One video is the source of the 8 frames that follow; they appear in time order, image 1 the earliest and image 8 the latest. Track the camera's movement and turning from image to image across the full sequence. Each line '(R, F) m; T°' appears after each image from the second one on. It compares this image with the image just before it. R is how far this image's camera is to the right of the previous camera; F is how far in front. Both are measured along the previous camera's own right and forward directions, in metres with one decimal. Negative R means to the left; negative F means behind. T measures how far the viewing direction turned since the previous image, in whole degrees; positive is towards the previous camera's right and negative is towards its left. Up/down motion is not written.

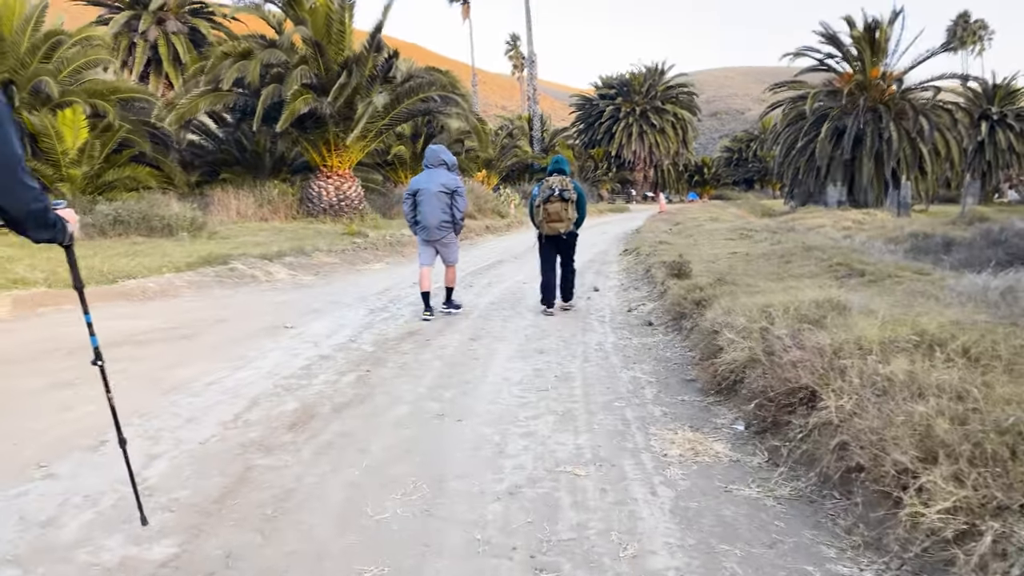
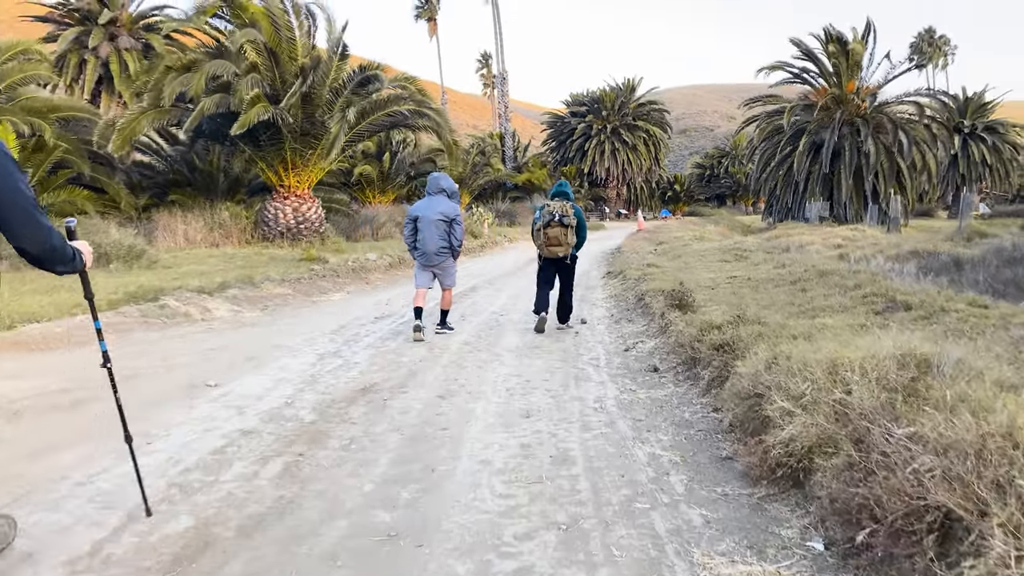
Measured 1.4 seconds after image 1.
(0.0, +1.2) m; +2°
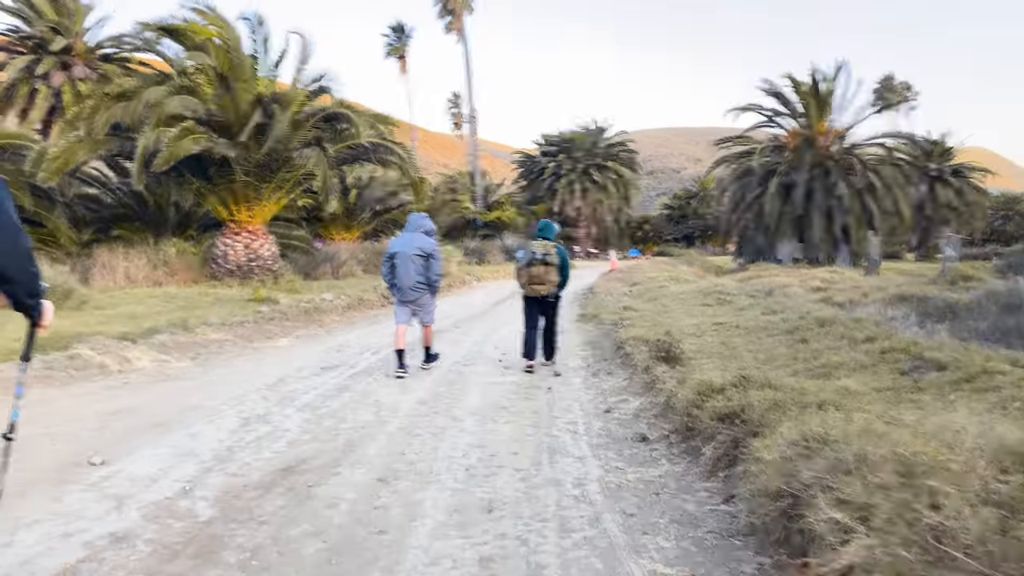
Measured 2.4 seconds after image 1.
(0.0, +0.9) m; +2°
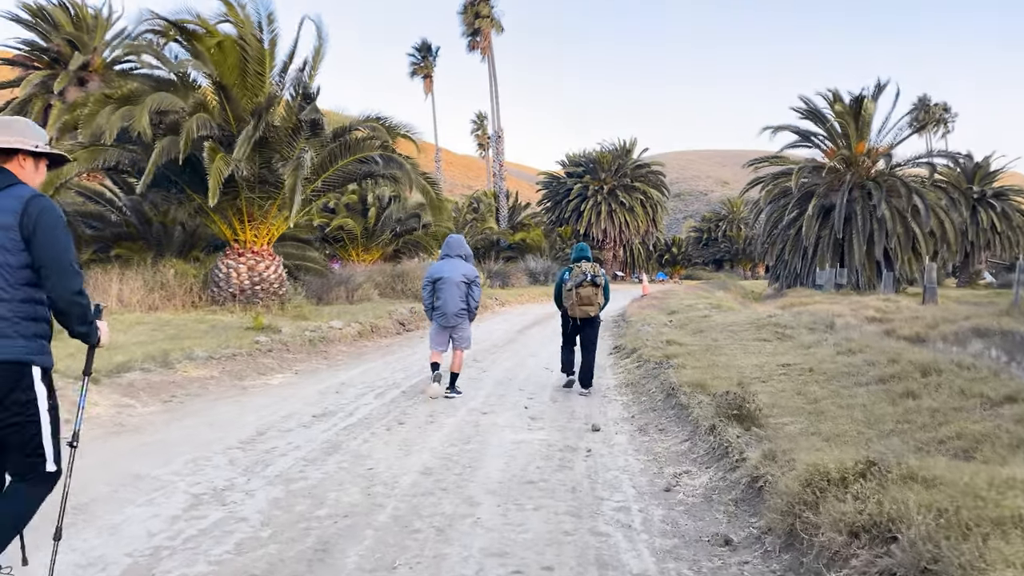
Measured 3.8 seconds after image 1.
(0.0, +1.3) m; -2°
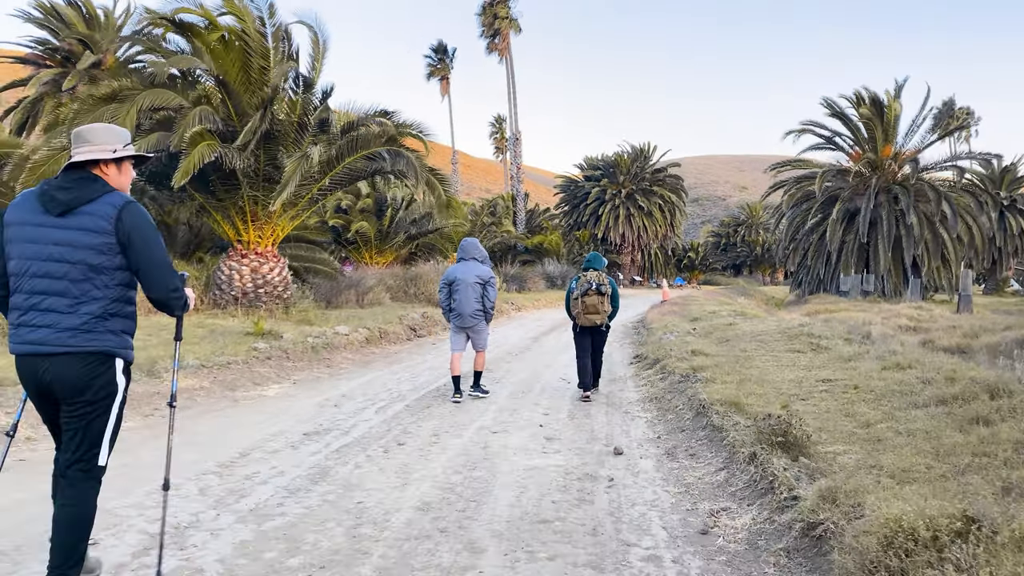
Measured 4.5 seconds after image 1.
(0.0, +0.7) m; -1°
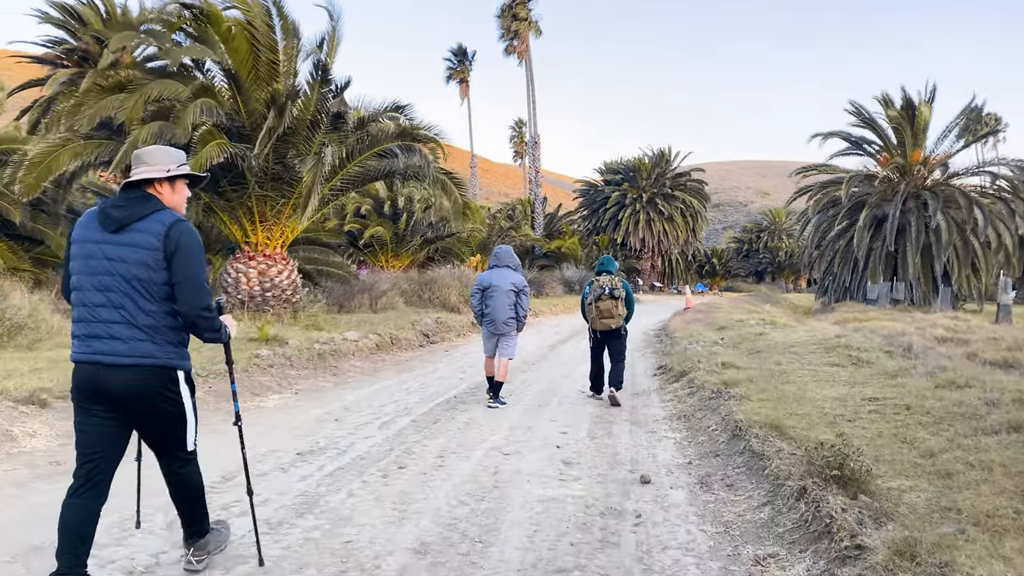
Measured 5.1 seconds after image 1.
(0.0, +0.6) m; -1°
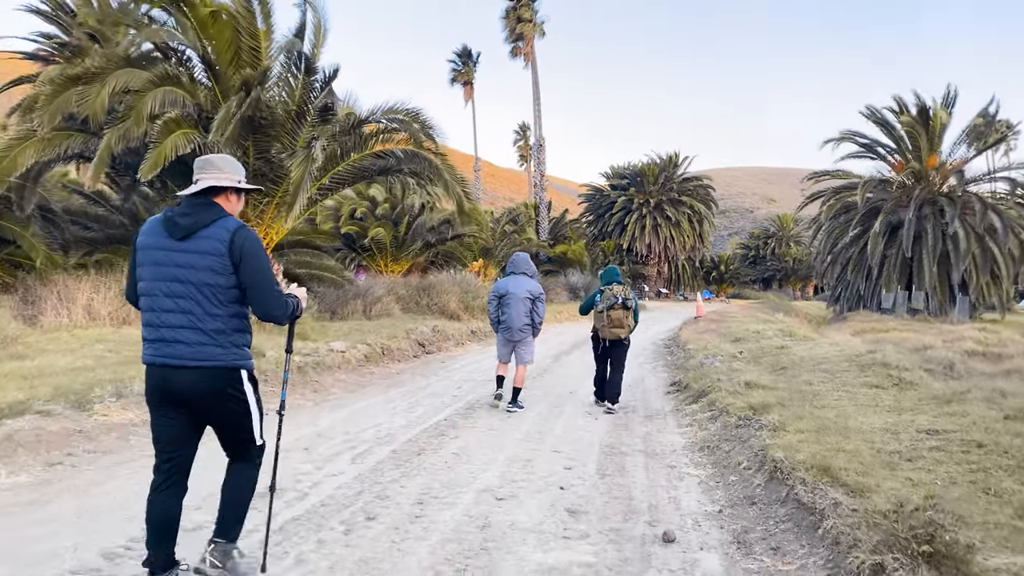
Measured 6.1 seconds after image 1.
(+0.1, +0.9) m; 0°
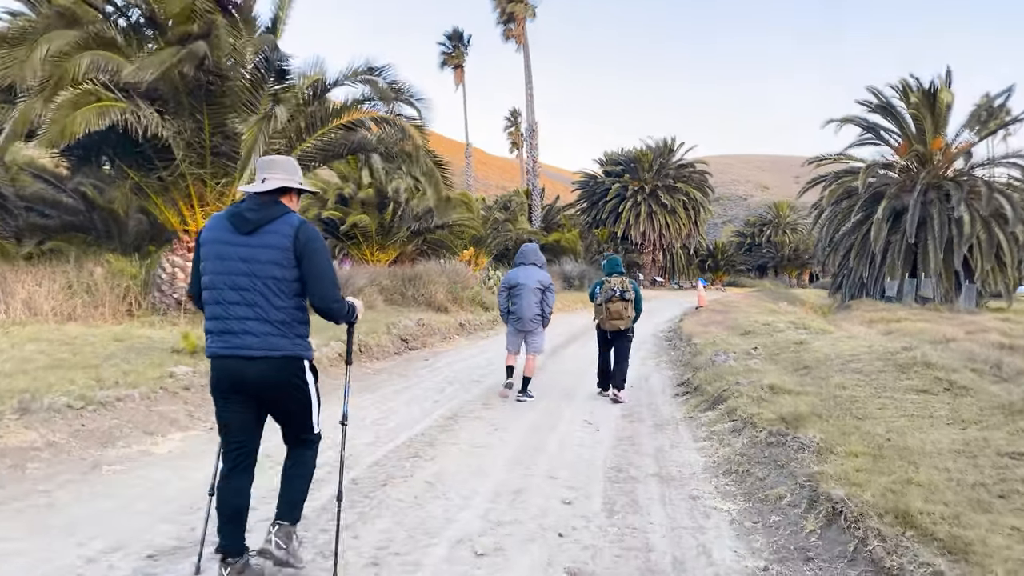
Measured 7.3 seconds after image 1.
(0.0, +1.1) m; 0°
